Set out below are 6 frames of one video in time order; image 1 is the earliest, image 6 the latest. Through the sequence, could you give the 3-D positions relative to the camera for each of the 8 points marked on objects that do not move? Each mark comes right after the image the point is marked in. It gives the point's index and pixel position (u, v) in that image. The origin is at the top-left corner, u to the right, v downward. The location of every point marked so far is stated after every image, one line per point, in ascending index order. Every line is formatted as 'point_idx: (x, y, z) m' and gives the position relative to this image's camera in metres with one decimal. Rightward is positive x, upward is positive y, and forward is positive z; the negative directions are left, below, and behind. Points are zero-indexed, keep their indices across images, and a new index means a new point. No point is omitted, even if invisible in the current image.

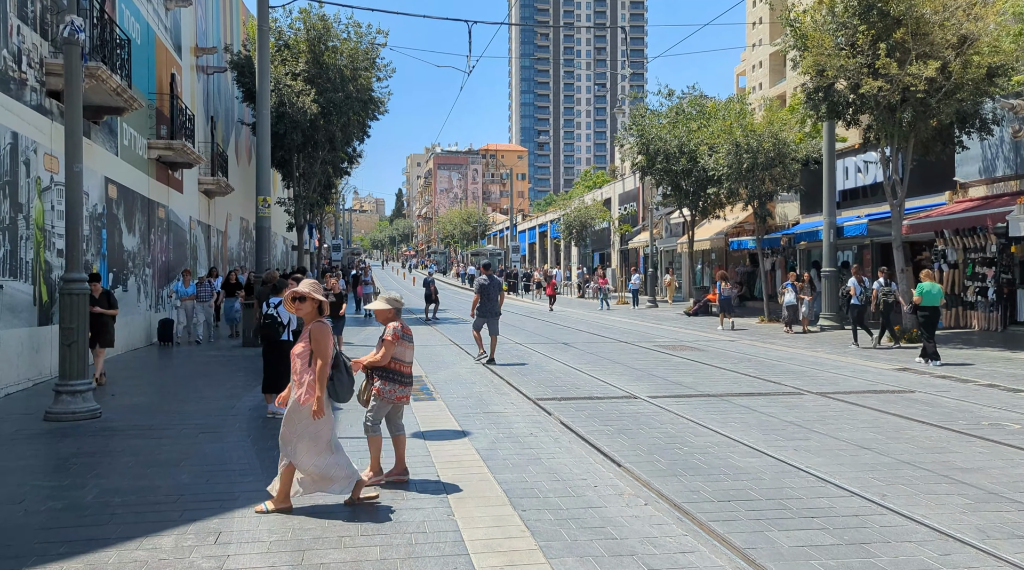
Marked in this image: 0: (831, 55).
0: (+6.2, +4.5, +17.4) m
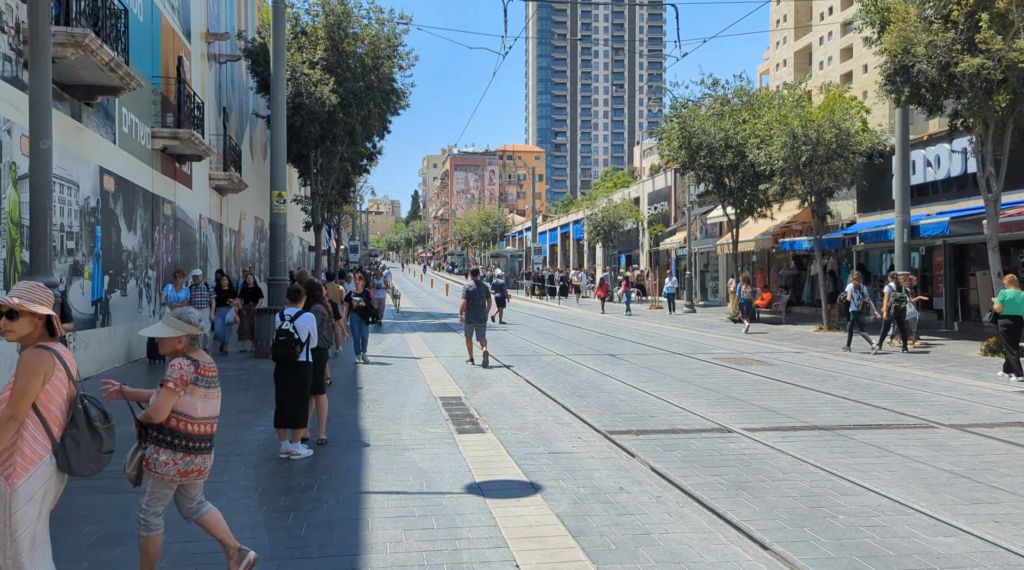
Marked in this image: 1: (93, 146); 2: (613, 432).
0: (+7.0, +4.4, +15.4) m
1: (-6.3, +2.1, +13.6) m
2: (+1.0, -1.4, +8.7) m
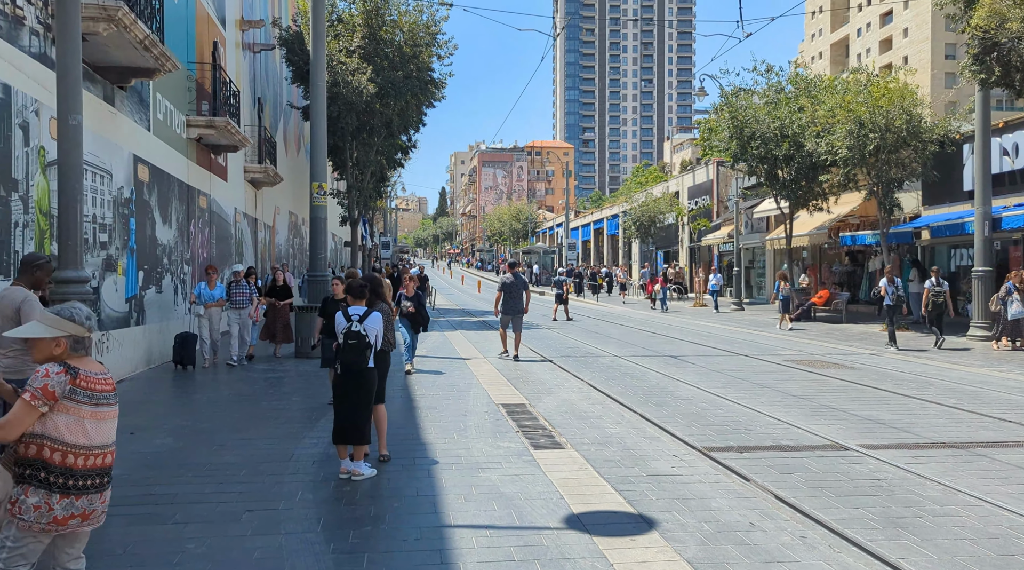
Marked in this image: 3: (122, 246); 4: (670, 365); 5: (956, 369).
0: (+7.9, +4.4, +14.1) m
1: (-5.5, +2.2, +12.7) m
2: (+1.7, -1.4, +7.6) m
3: (-5.5, +0.6, +12.6) m
4: (+2.6, -1.3, +14.8) m
5: (+6.7, -1.3, +13.5) m
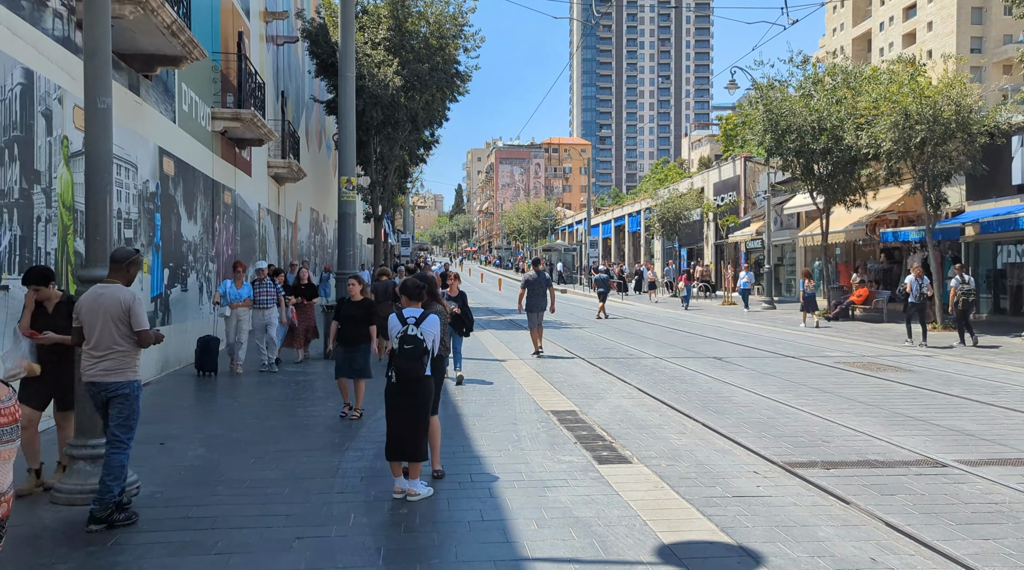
0: (+8.5, +4.4, +13.3) m
1: (-4.9, +2.2, +12.1) m
2: (+2.2, -1.4, +7.0) m
3: (-4.9, +0.6, +12.1) m
4: (+3.2, -1.3, +14.1) m
5: (+7.3, -1.2, +12.7) m
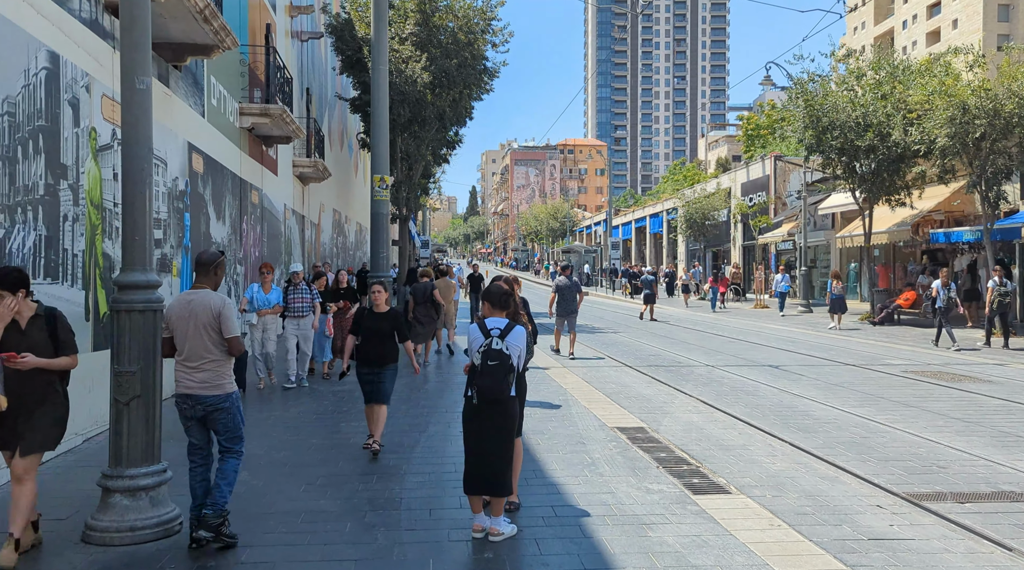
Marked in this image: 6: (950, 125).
0: (+9.2, +4.4, +12.4) m
1: (-4.2, +2.1, +11.4) m
2: (+2.8, -1.5, +6.1) m
3: (-4.2, +0.5, +11.3) m
4: (+3.9, -1.4, +13.2) m
5: (+8.0, -1.3, +11.8) m
6: (+9.4, +3.4, +19.1) m
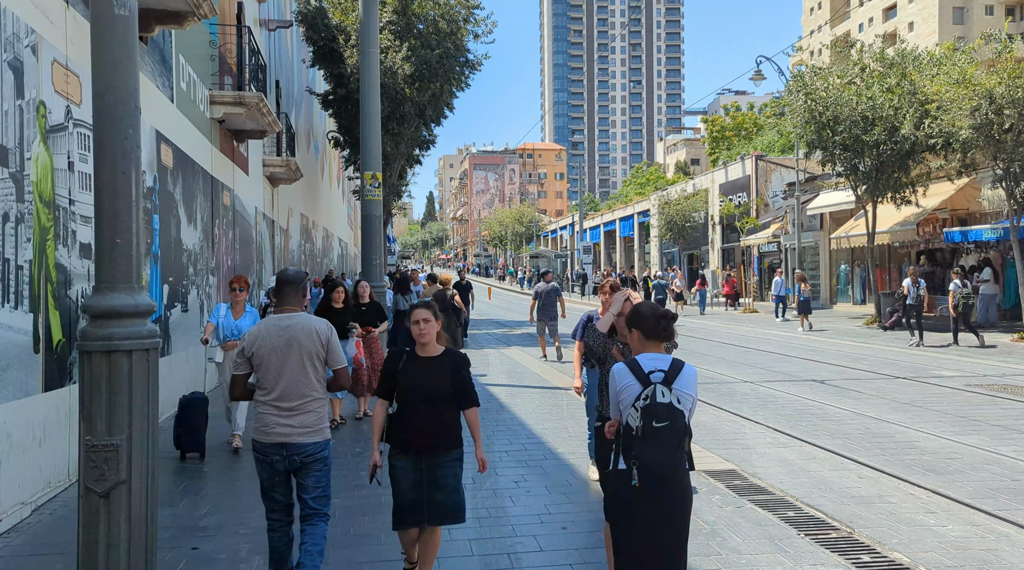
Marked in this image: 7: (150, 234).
0: (+9.5, +4.3, +11.2) m
1: (-3.8, +2.0, +9.5) m
2: (+3.5, -1.5, +4.5) m
3: (-3.8, +0.4, +9.4) m
4: (+4.2, -1.4, +11.7) m
5: (+8.3, -1.3, +10.5) m
6: (+9.3, +3.3, +17.9) m
7: (-3.8, +0.5, +9.5) m
